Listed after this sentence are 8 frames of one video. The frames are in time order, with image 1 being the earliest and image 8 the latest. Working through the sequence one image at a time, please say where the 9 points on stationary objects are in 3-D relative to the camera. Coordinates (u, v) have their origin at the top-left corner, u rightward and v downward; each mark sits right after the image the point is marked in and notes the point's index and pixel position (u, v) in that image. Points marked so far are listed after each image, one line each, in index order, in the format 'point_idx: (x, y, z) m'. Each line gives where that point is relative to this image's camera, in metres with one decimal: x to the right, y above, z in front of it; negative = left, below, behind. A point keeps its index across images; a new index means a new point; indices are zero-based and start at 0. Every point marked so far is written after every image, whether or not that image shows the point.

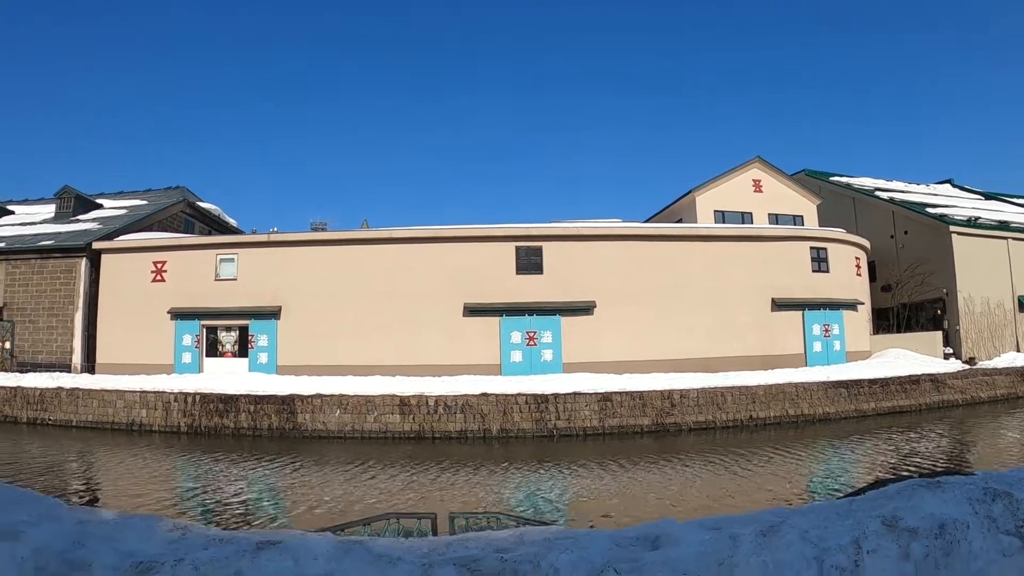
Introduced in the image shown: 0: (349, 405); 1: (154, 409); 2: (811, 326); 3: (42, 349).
0: (-3.6, -2.6, +13.1) m
1: (-8.5, -2.8, +13.8) m
2: (+7.8, -1.0, +15.1) m
3: (-12.6, -1.6, +15.8) m
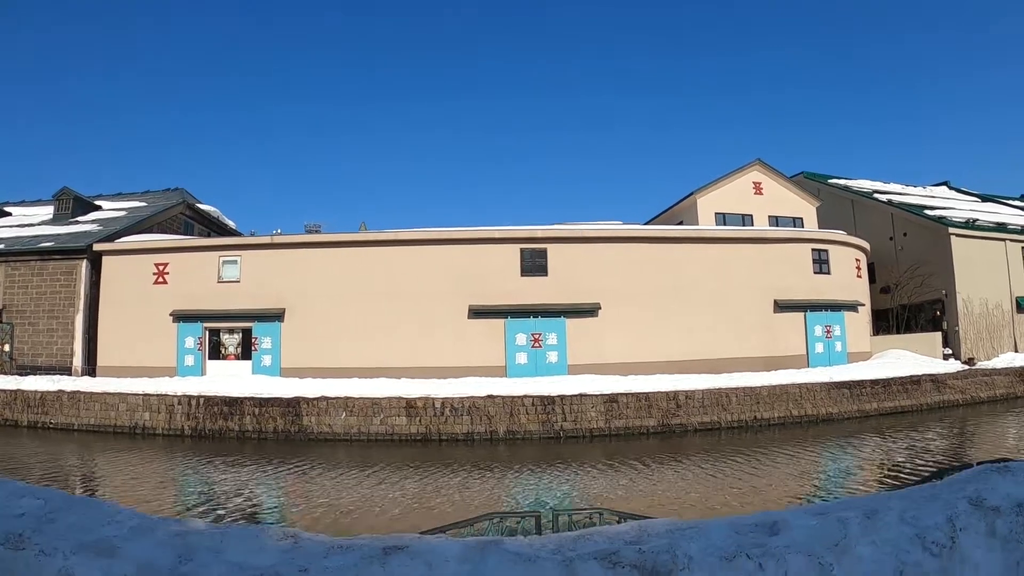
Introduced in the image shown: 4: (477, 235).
0: (-3.5, -2.7, +13.0) m
1: (-8.3, -2.9, +13.7) m
2: (+7.9, -1.0, +15.3) m
3: (-12.5, -1.7, +15.7) m
4: (-0.8, +1.3, +14.8) m
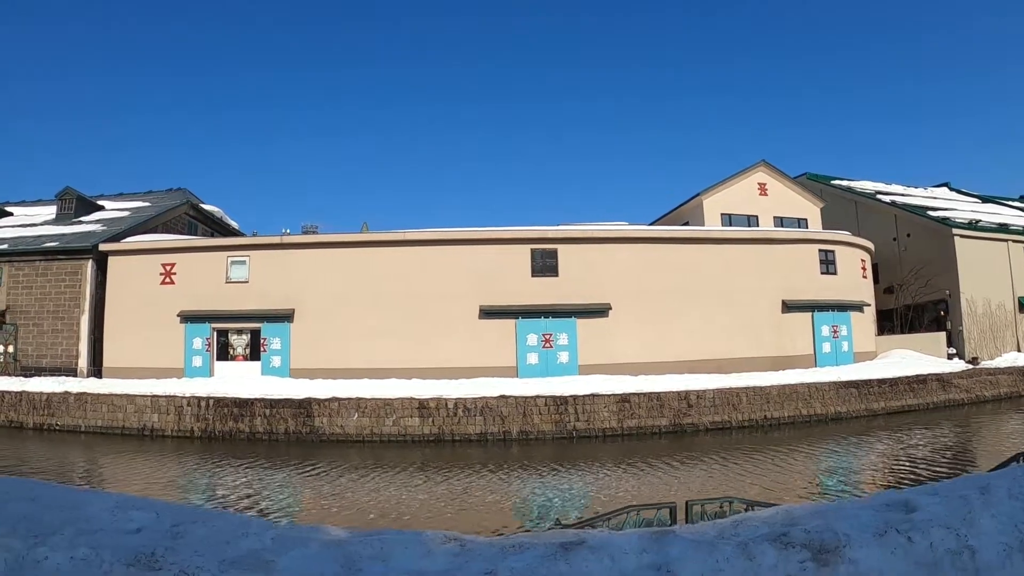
0: (-3.2, -2.7, +13.0) m
1: (-8.0, -2.9, +13.6) m
2: (+8.2, -1.0, +15.4) m
3: (-12.3, -1.7, +15.5) m
4: (-0.5, +1.3, +14.8) m
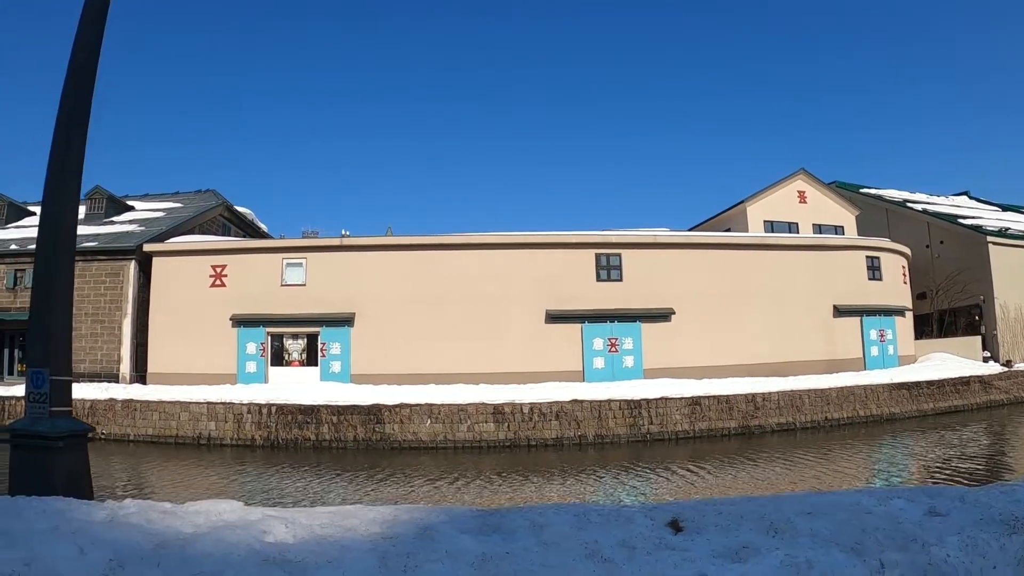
0: (-1.6, -2.8, +12.8) m
1: (-6.4, -3.0, +13.1) m
2: (+9.7, -1.2, +15.9) m
3: (-10.8, -1.8, +14.8) m
4: (+1.0, +1.2, +14.8) m
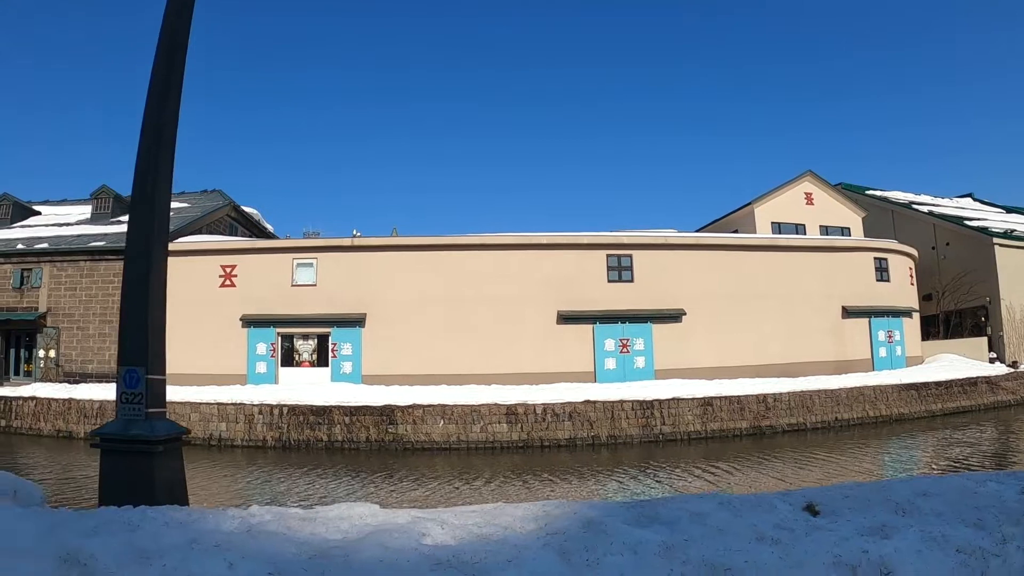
0: (-1.3, -2.8, +12.8) m
1: (-6.1, -3.0, +13.1) m
2: (+9.9, -1.2, +16.0) m
3: (-10.5, -1.8, +14.7) m
4: (+1.3, +1.2, +14.8) m
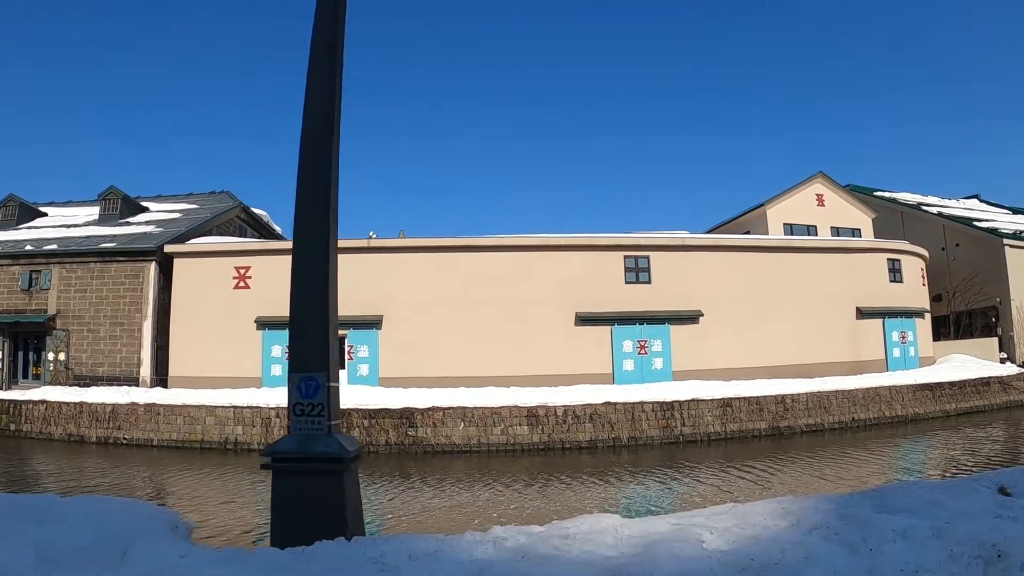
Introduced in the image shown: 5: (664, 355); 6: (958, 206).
0: (-0.8, -2.8, +12.7) m
1: (-5.7, -3.0, +12.9) m
2: (+10.3, -1.2, +16.1) m
3: (-10.1, -1.8, +14.5) m
4: (+1.7, +1.2, +14.8) m
5: (+3.8, -1.7, +14.8) m
6: (+15.1, +2.8, +19.8) m
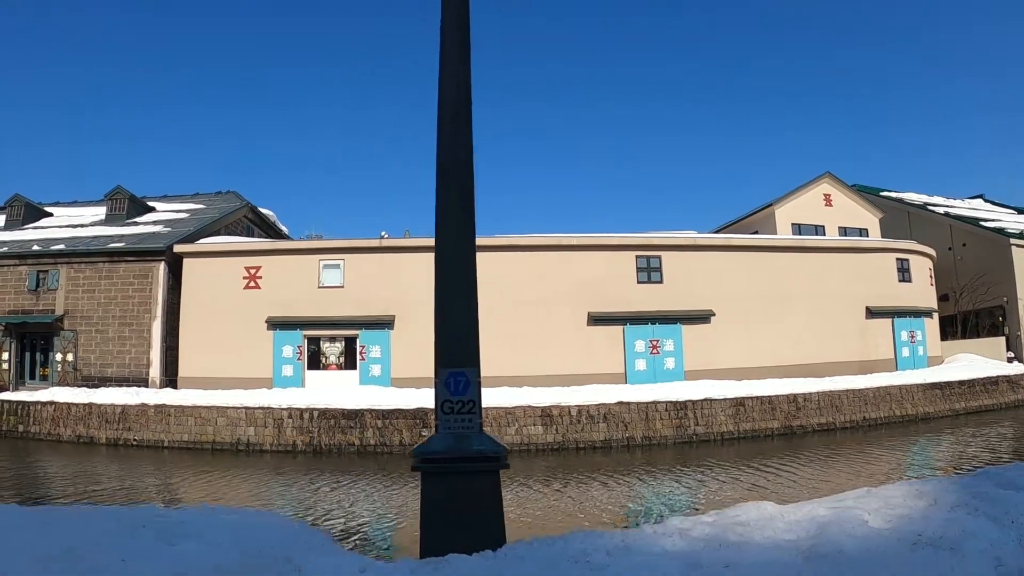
0: (-0.5, -2.8, +12.7) m
1: (-5.4, -3.0, +12.8) m
2: (+10.6, -1.2, +16.1) m
3: (-9.8, -1.8, +14.3) m
4: (+2.0, +1.2, +14.8) m
5: (+4.1, -1.7, +14.8) m
6: (+15.3, +2.8, +19.9) m
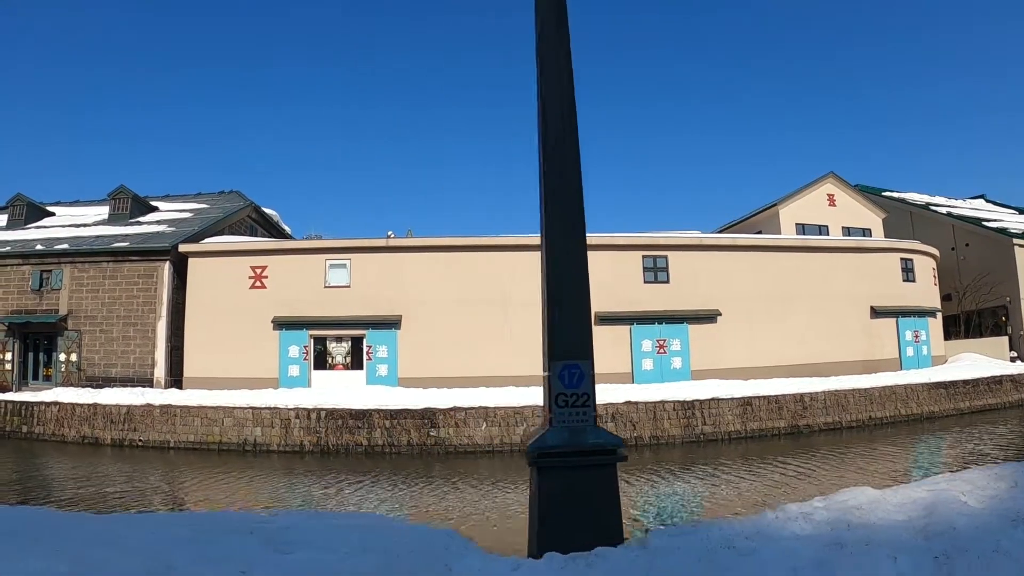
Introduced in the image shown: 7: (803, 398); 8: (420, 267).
0: (-0.3, -2.8, +12.7) m
1: (-5.2, -3.0, +12.8) m
2: (+10.8, -1.2, +16.2) m
3: (-9.6, -1.8, +14.3) m
4: (+2.1, +1.2, +14.8) m
5: (+4.3, -1.7, +14.8) m
6: (+15.4, +2.8, +20.0) m
7: (+6.8, -2.6, +13.7) m
8: (-2.3, +0.5, +14.6) m
